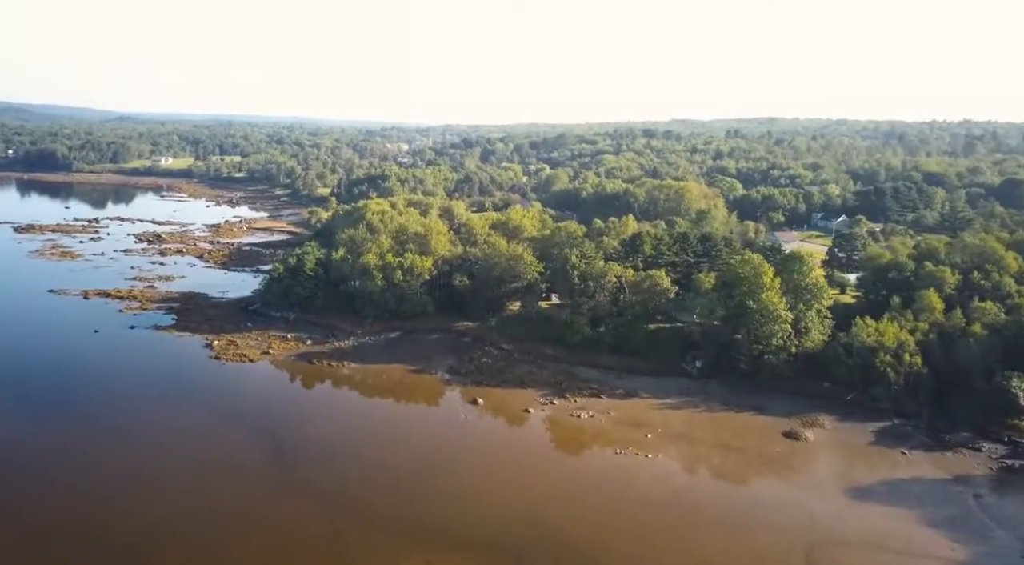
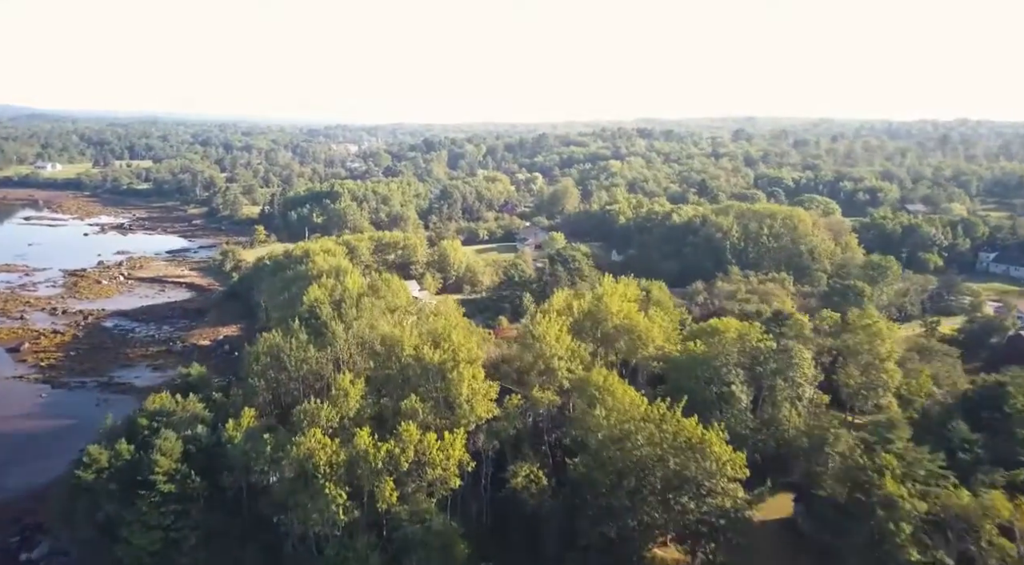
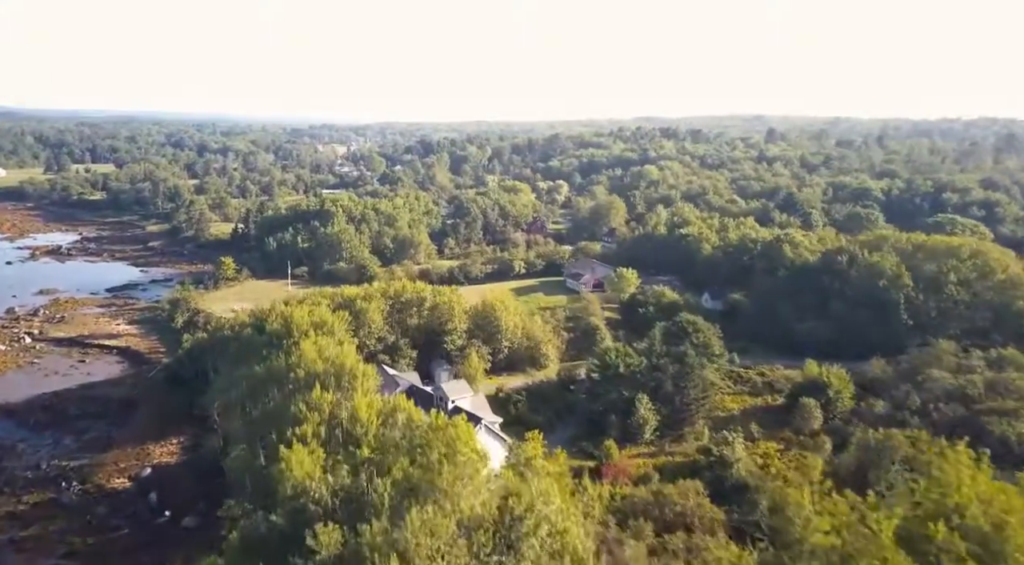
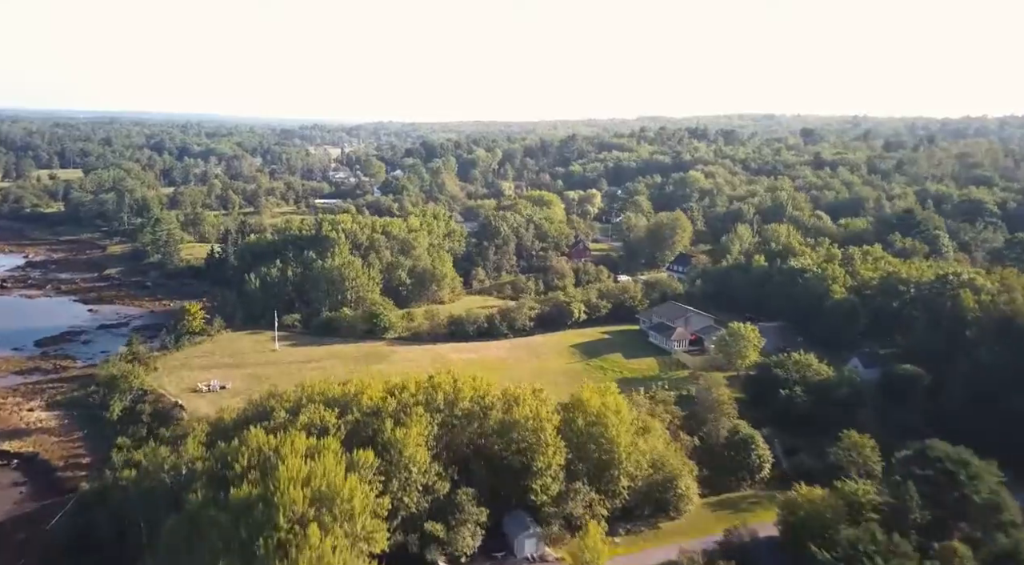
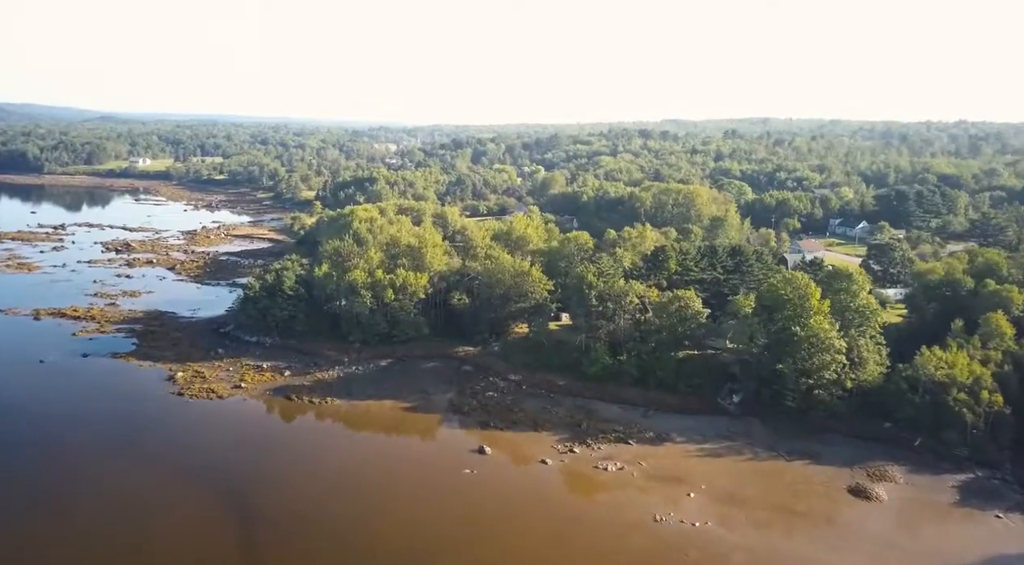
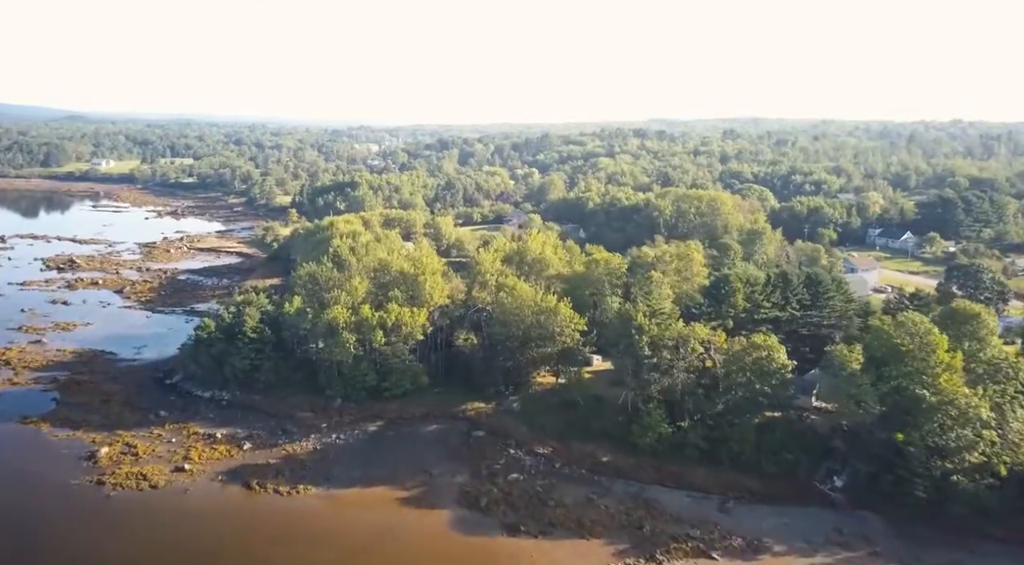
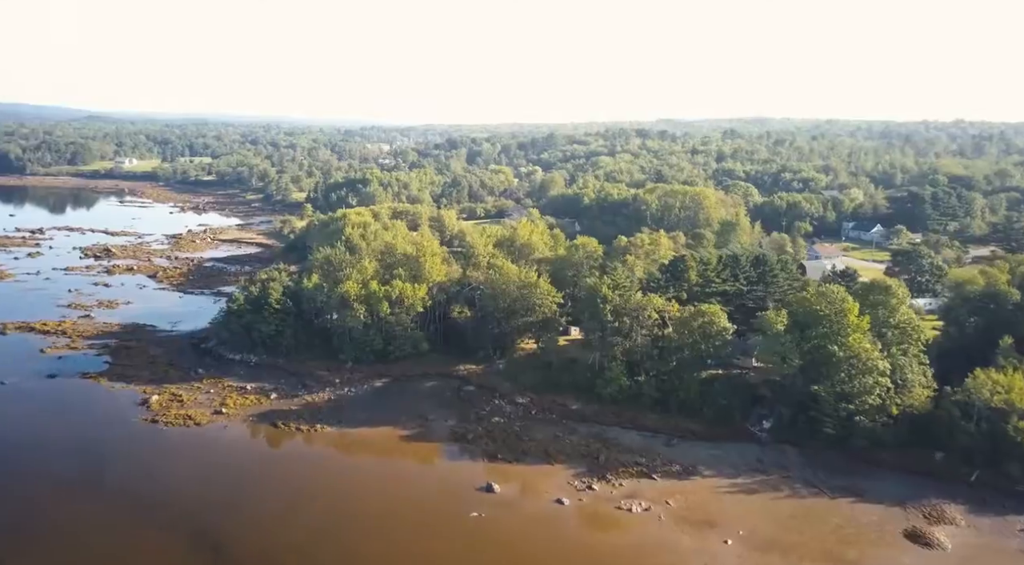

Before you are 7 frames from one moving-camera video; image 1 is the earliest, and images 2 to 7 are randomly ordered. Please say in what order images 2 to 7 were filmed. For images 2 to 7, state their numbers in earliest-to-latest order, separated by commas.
5, 7, 6, 2, 3, 4
